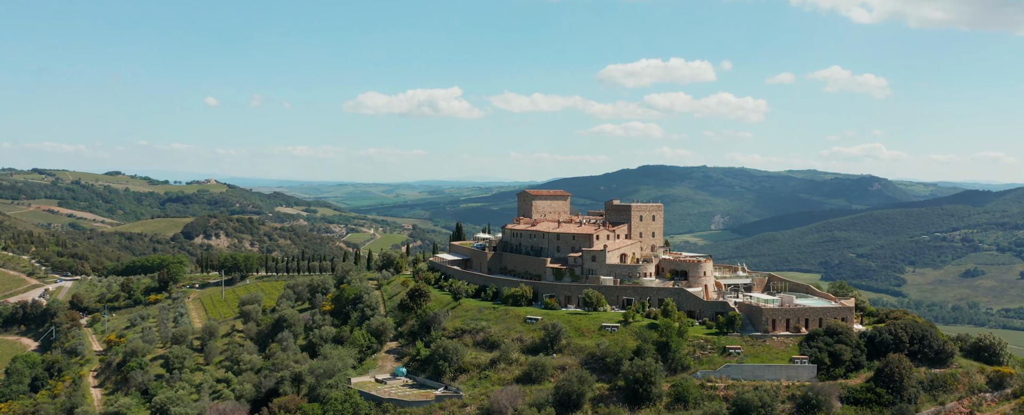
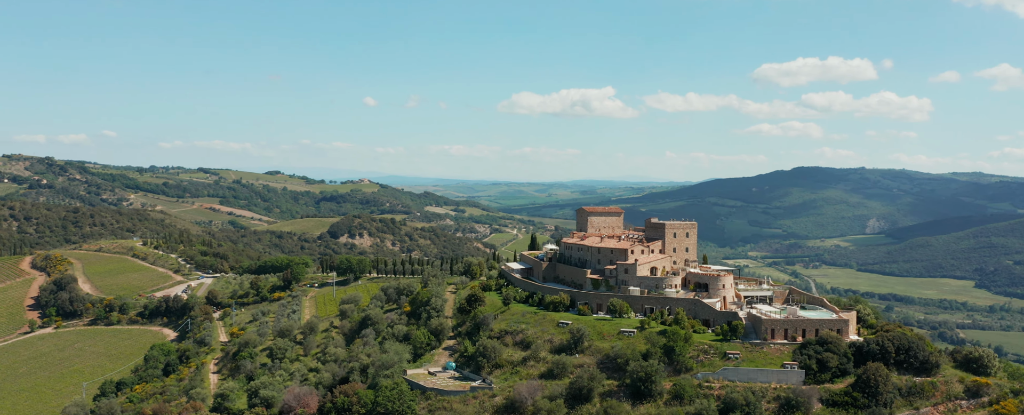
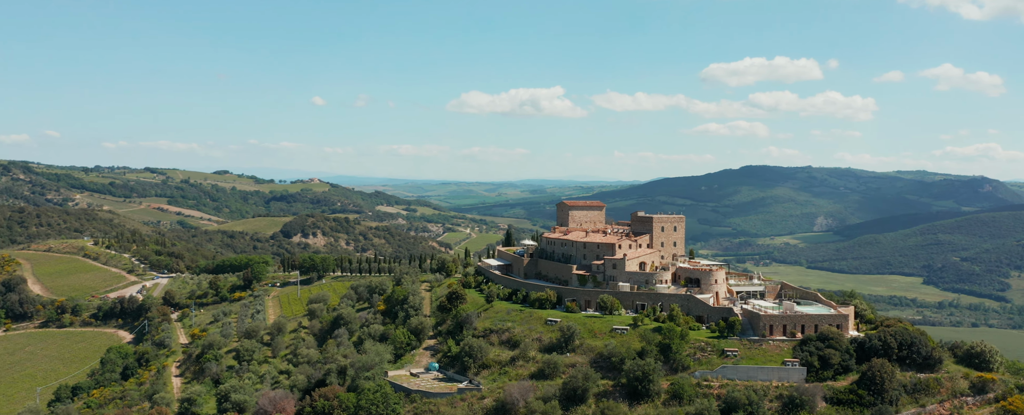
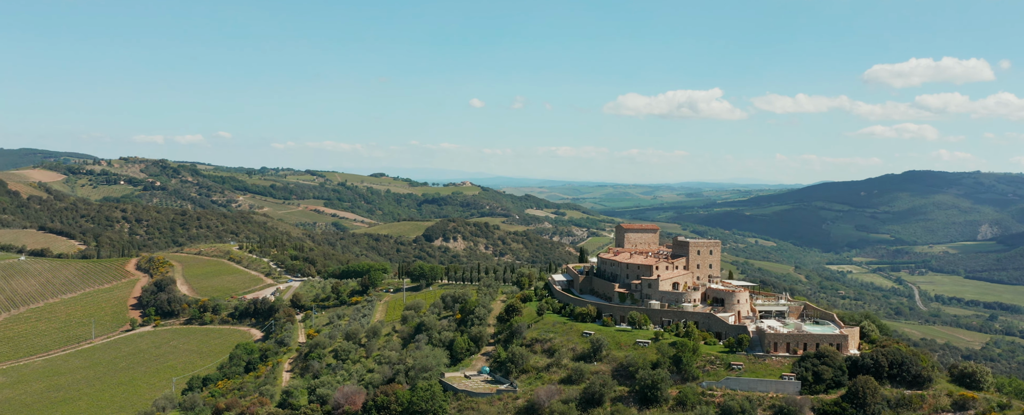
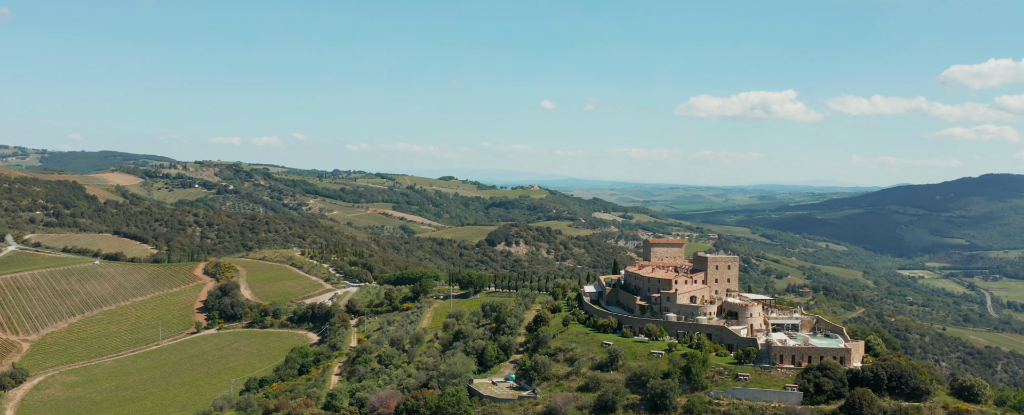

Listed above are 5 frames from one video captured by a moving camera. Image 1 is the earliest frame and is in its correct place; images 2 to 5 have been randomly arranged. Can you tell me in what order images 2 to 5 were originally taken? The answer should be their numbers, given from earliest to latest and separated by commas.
3, 2, 4, 5
